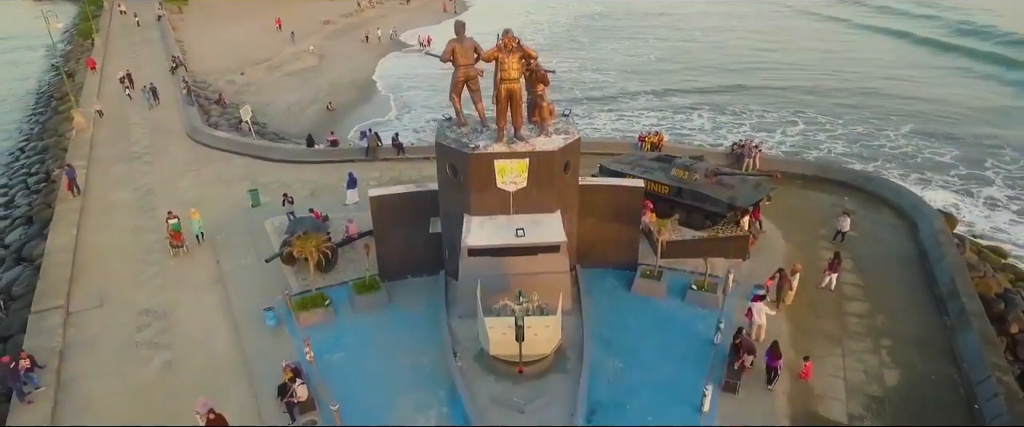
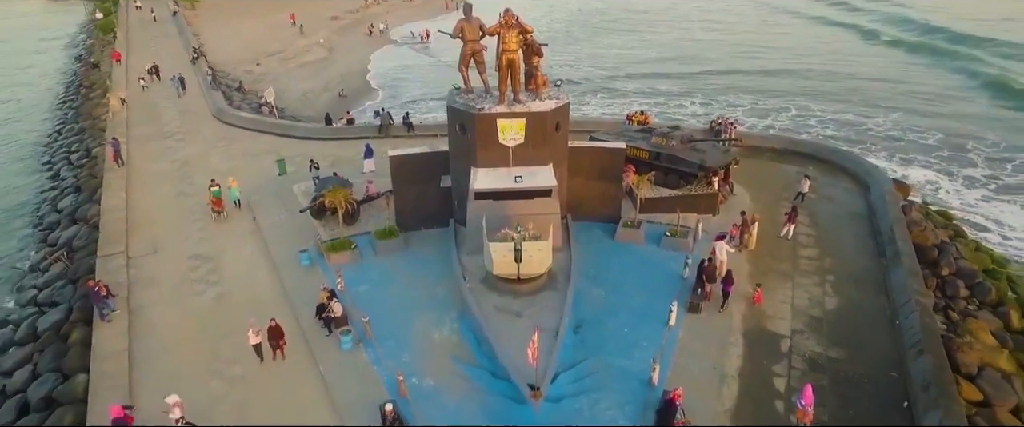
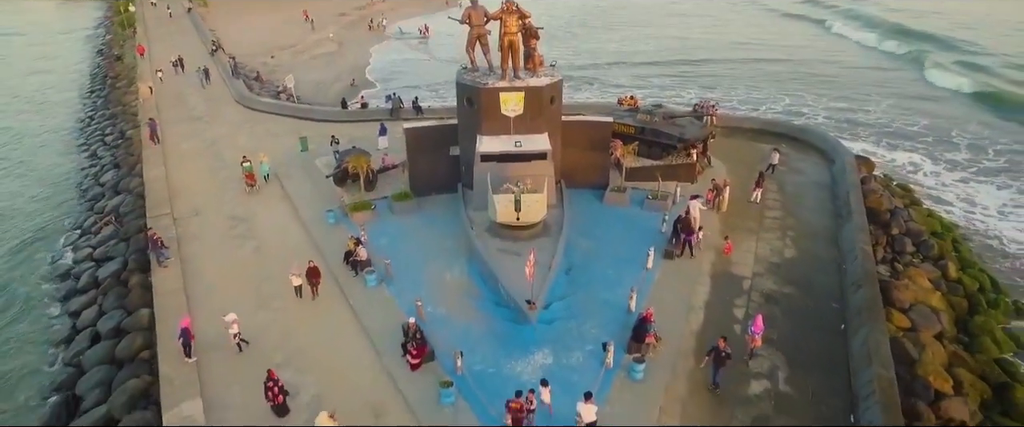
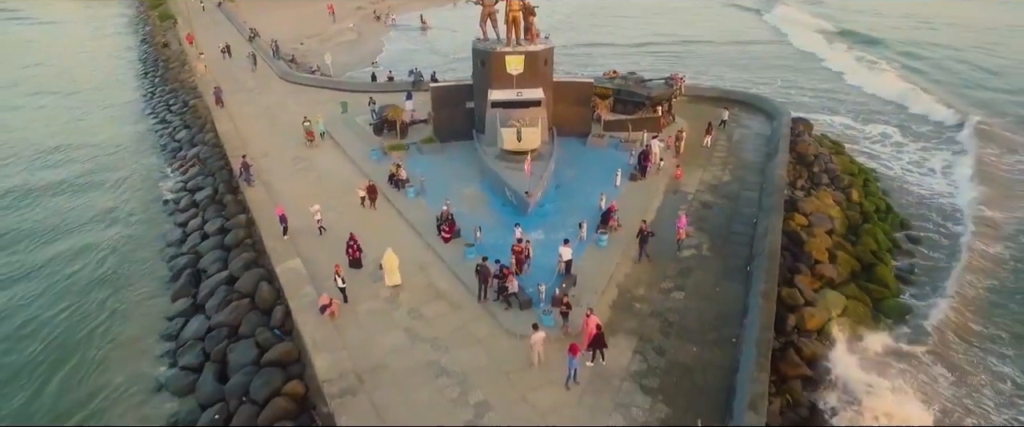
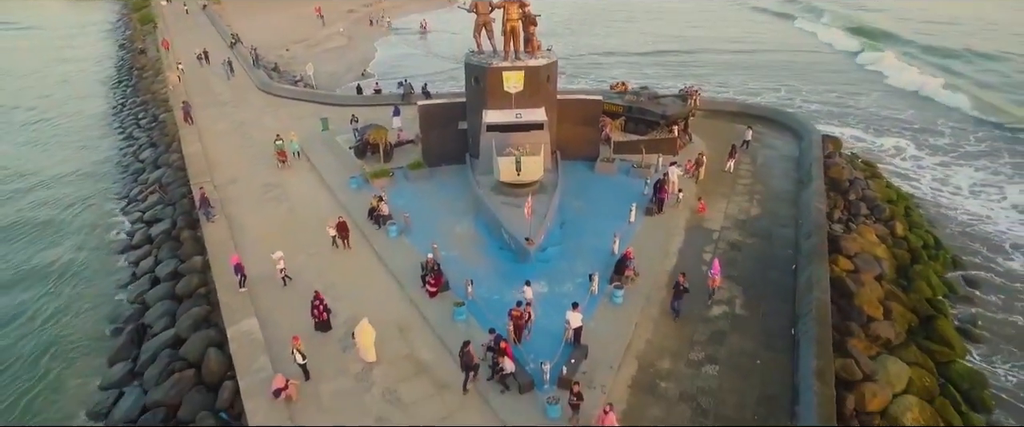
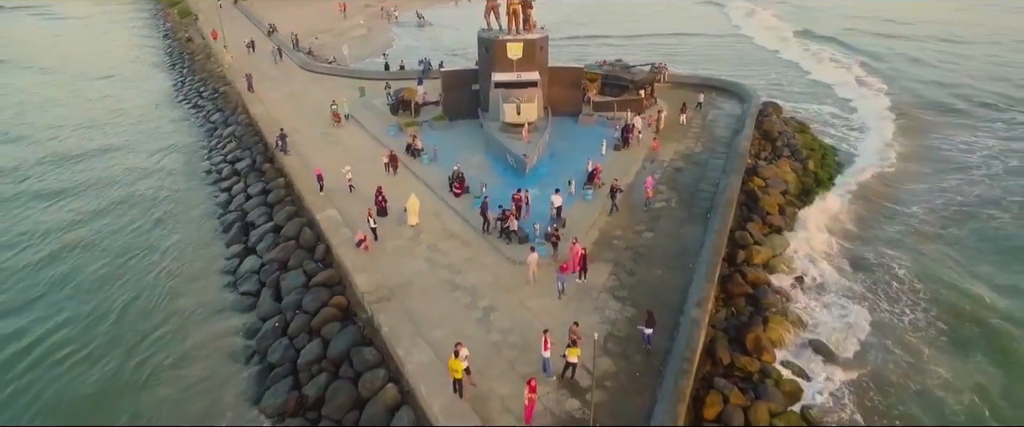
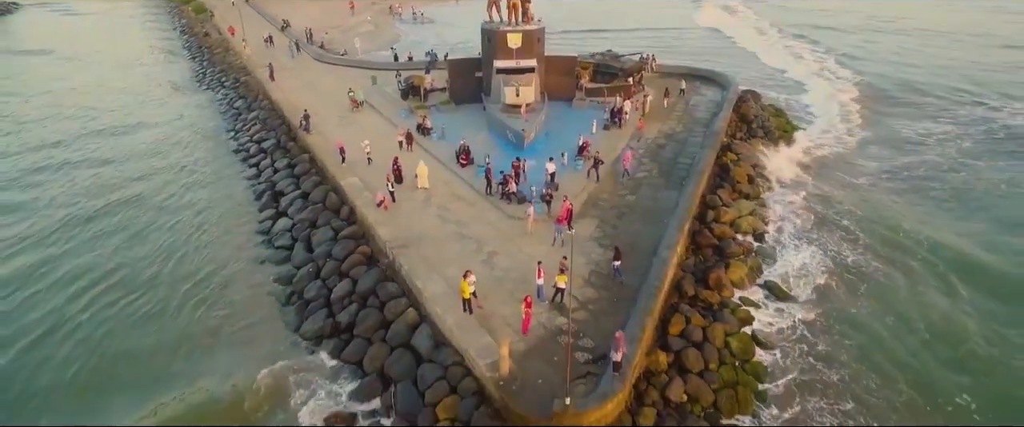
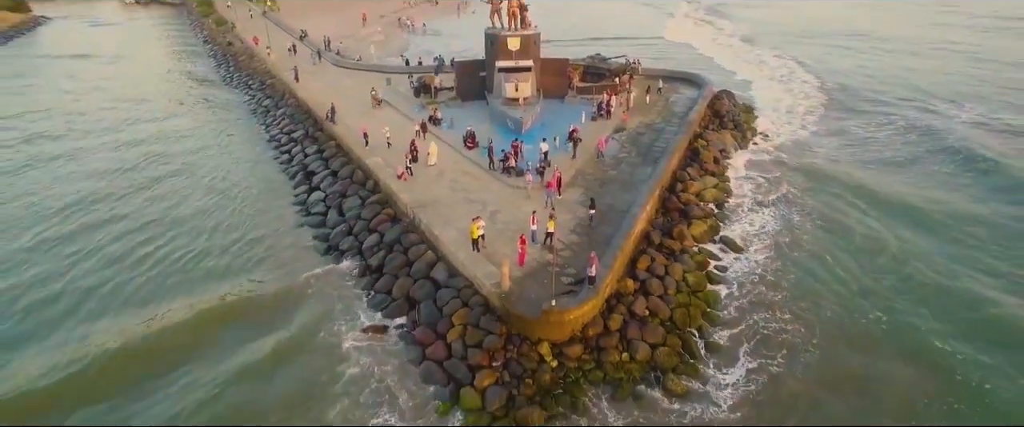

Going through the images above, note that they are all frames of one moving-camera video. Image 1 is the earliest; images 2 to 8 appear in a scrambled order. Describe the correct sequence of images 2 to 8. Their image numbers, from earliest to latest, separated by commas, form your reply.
2, 3, 5, 4, 6, 7, 8
